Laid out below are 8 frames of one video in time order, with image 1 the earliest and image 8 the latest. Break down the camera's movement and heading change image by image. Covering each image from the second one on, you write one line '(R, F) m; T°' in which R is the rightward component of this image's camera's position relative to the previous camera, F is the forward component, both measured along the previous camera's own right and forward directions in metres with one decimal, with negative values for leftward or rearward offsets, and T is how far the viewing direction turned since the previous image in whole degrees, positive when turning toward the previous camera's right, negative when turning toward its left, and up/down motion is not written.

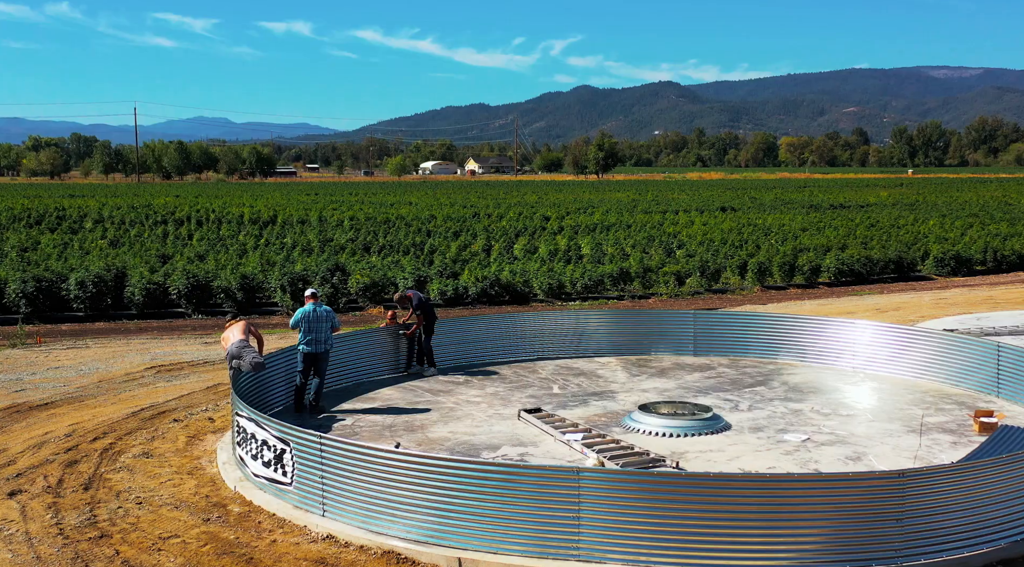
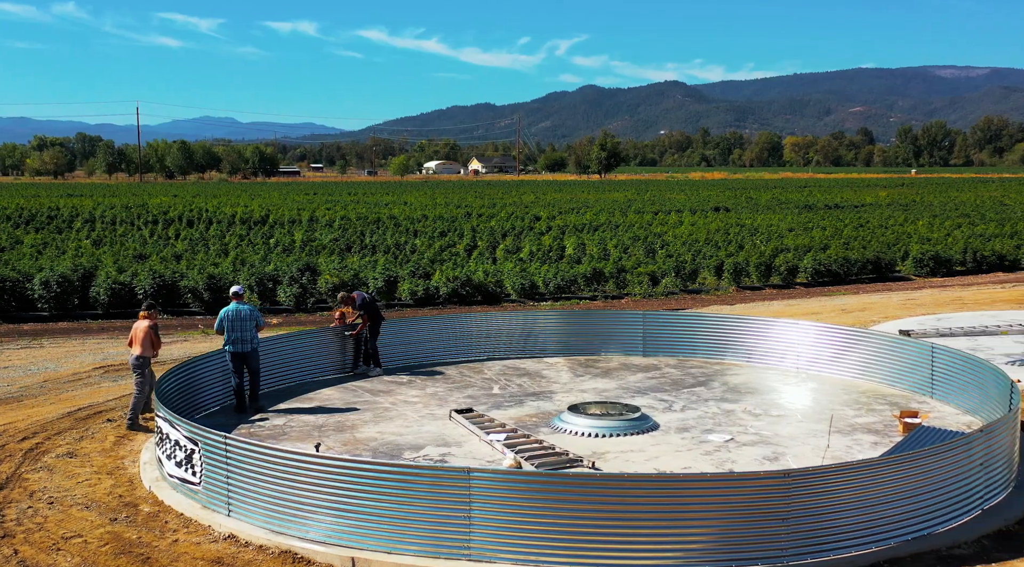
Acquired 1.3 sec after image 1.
(+0.7, -0.1) m; 0°
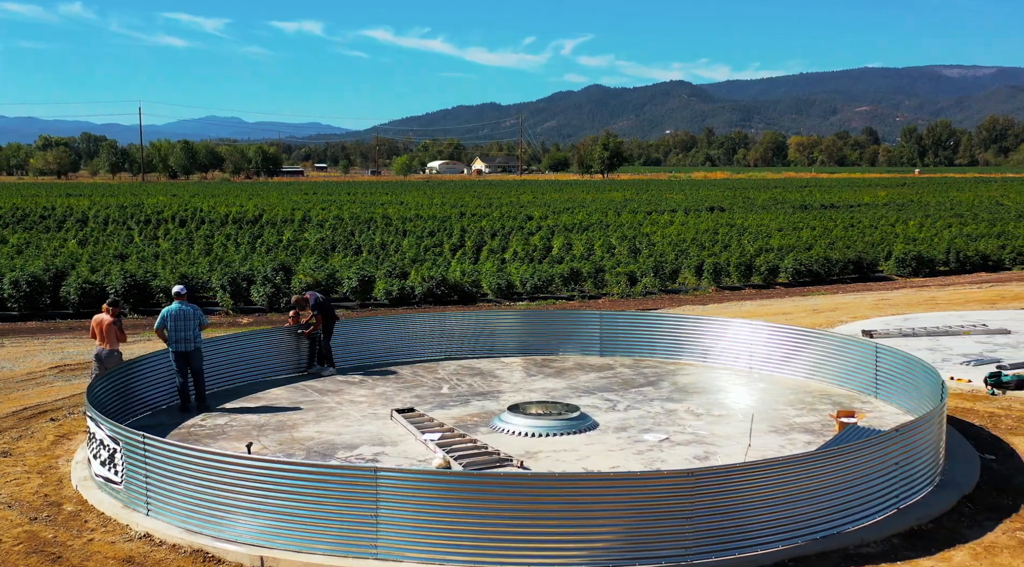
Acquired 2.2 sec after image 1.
(+0.6, 0.0) m; 0°
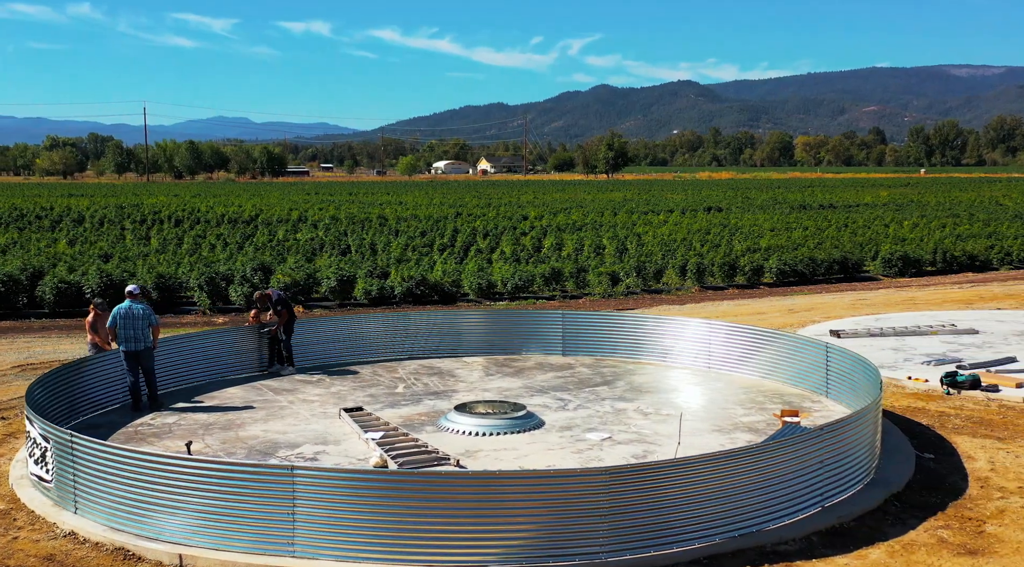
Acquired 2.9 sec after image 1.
(+0.6, 0.0) m; 0°
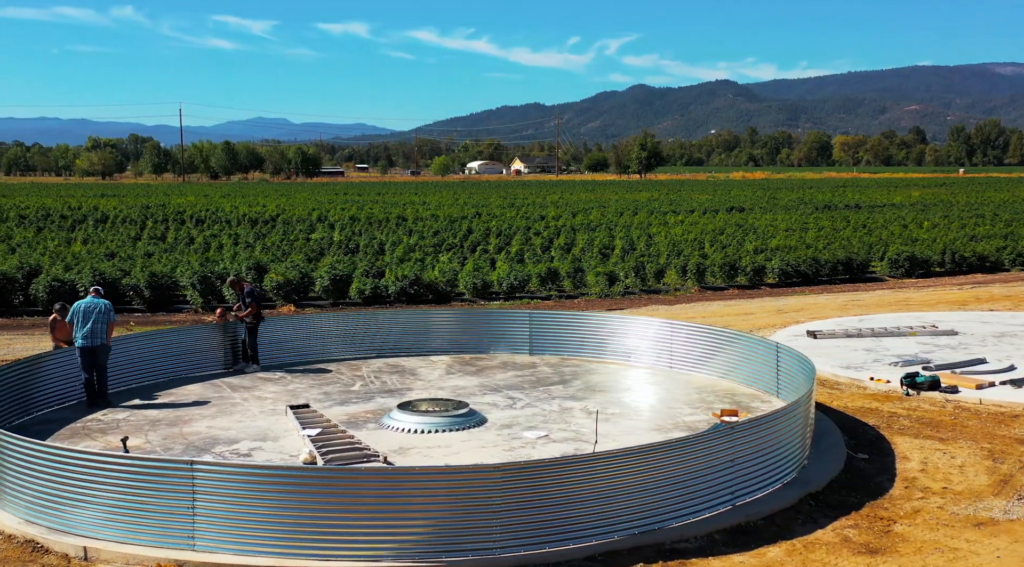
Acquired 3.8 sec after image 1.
(+0.9, -0.1) m; -1°
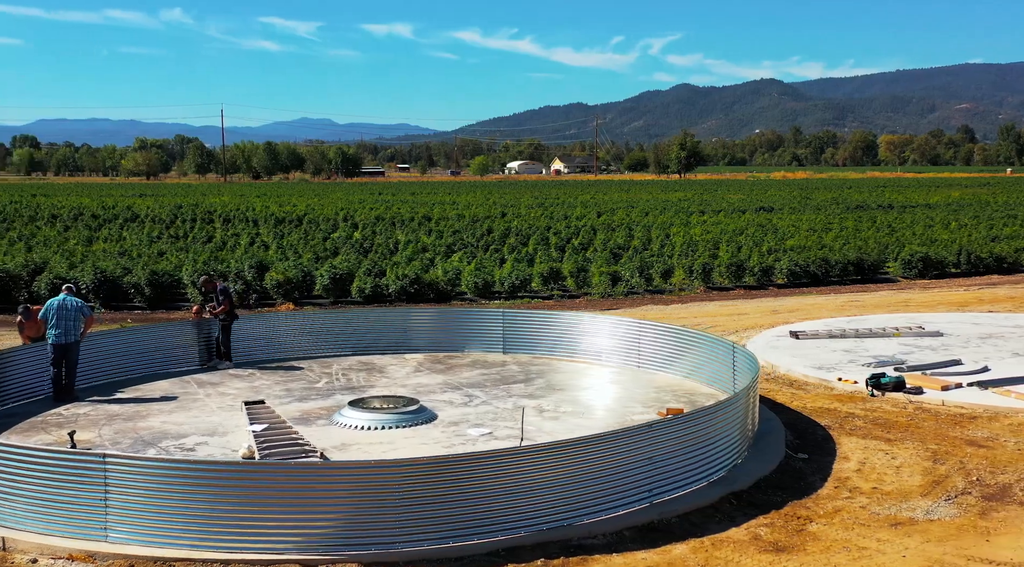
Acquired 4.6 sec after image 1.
(+0.9, -0.1) m; -2°
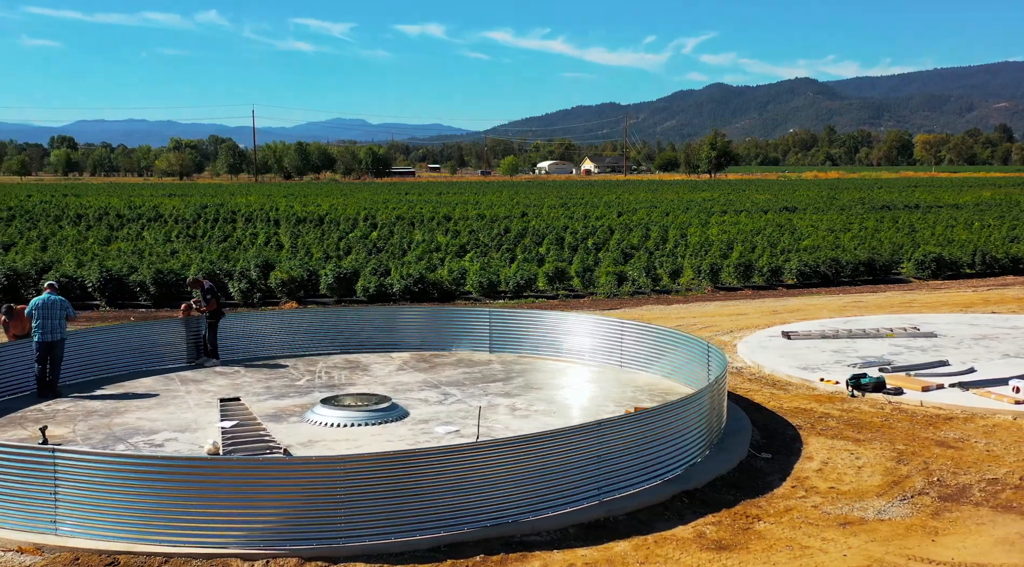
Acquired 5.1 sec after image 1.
(+0.6, -0.1) m; -1°
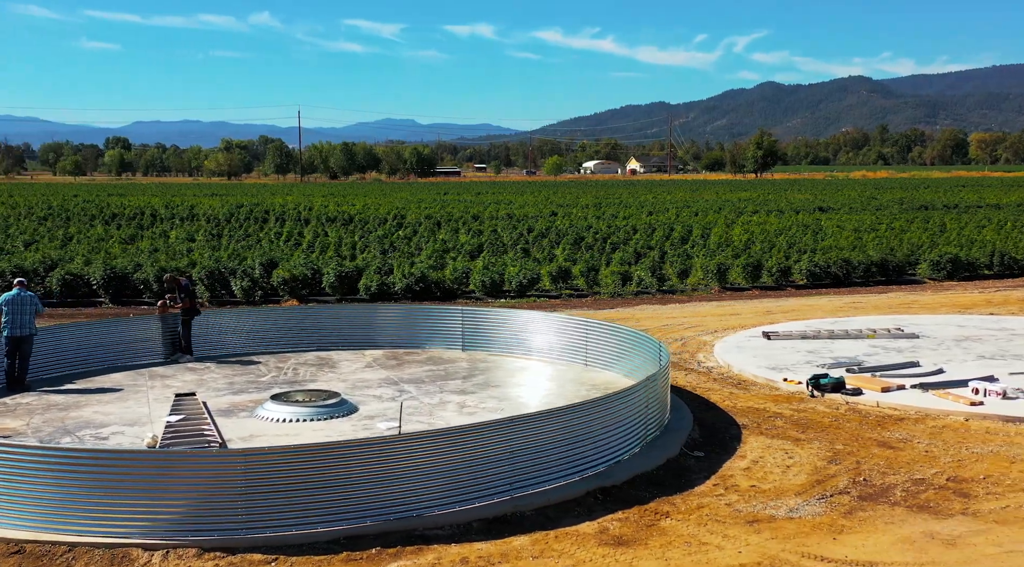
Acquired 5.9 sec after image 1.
(+1.0, -0.1) m; -2°
